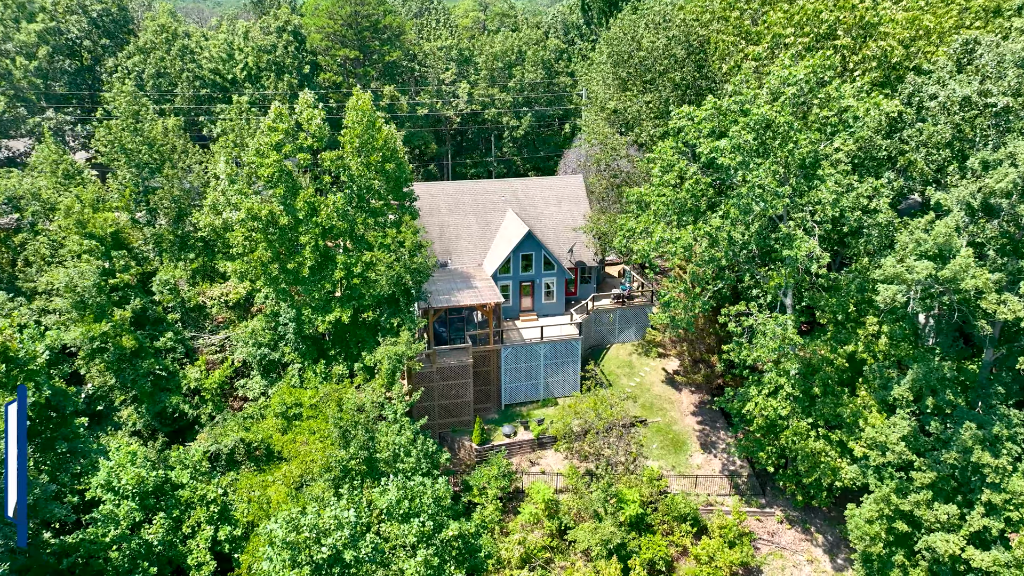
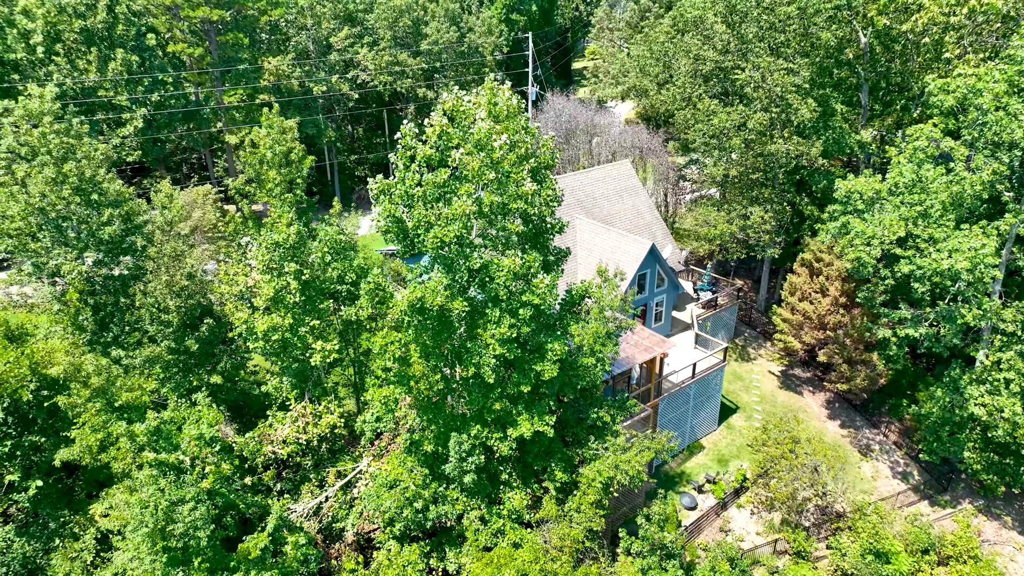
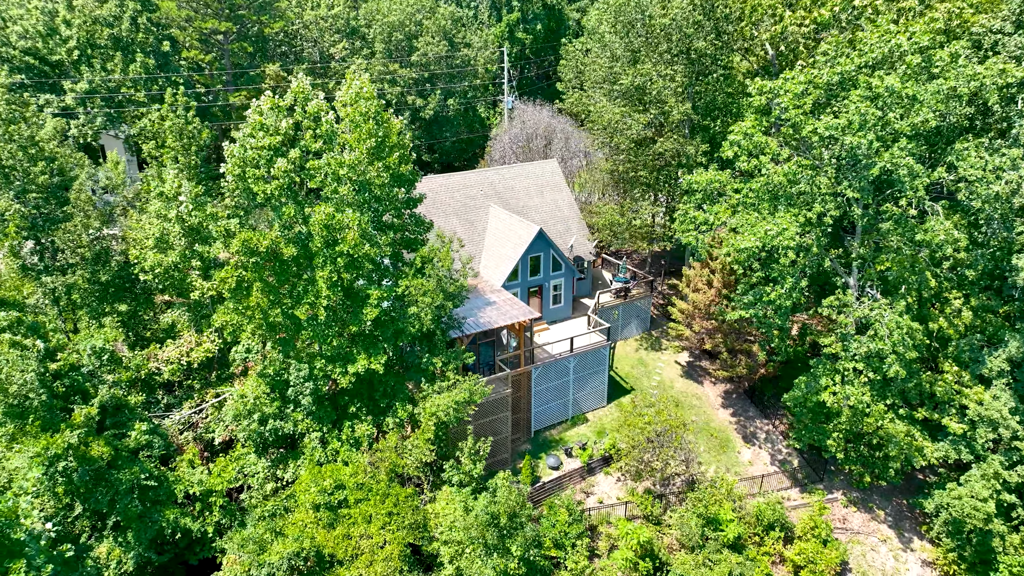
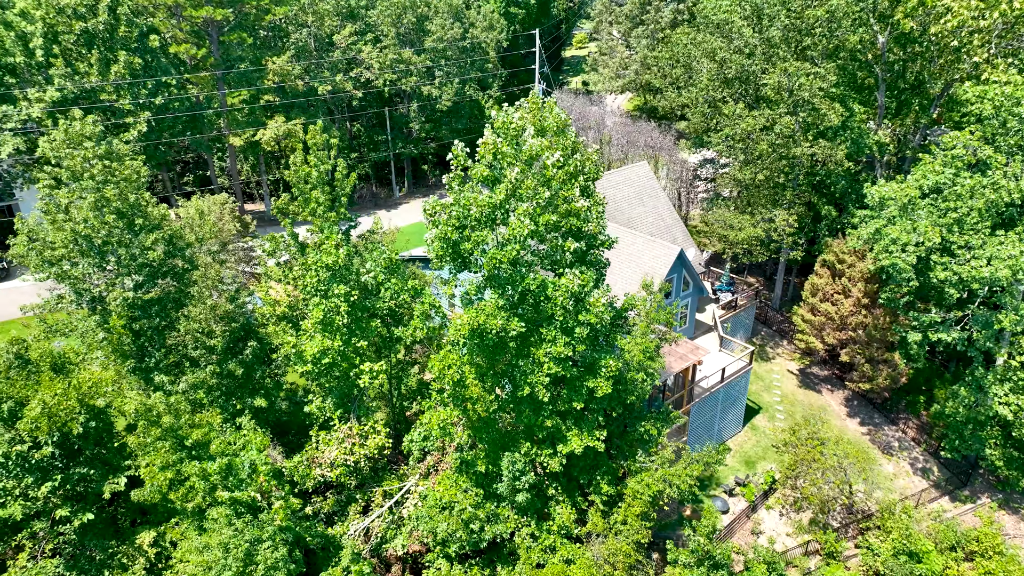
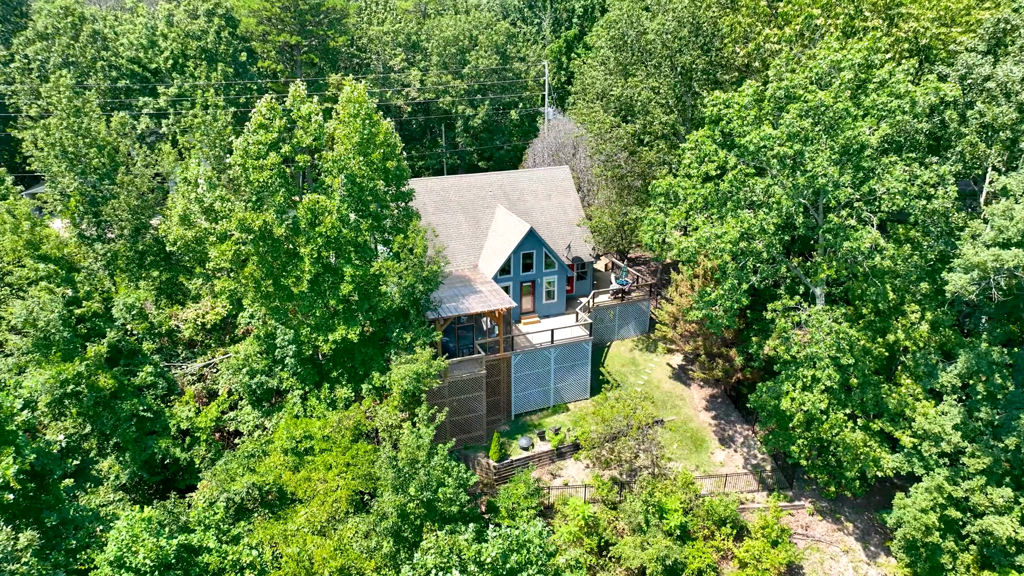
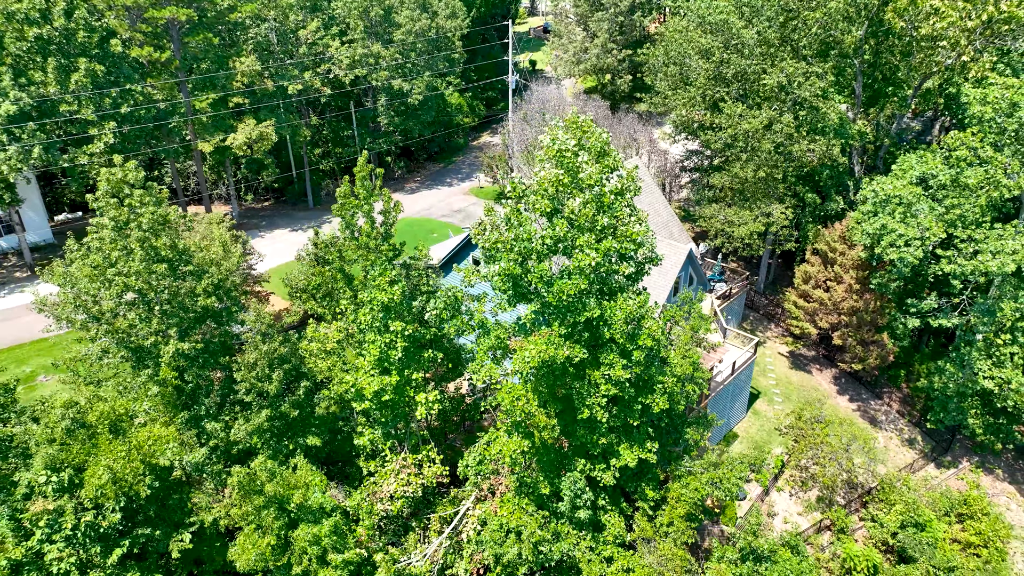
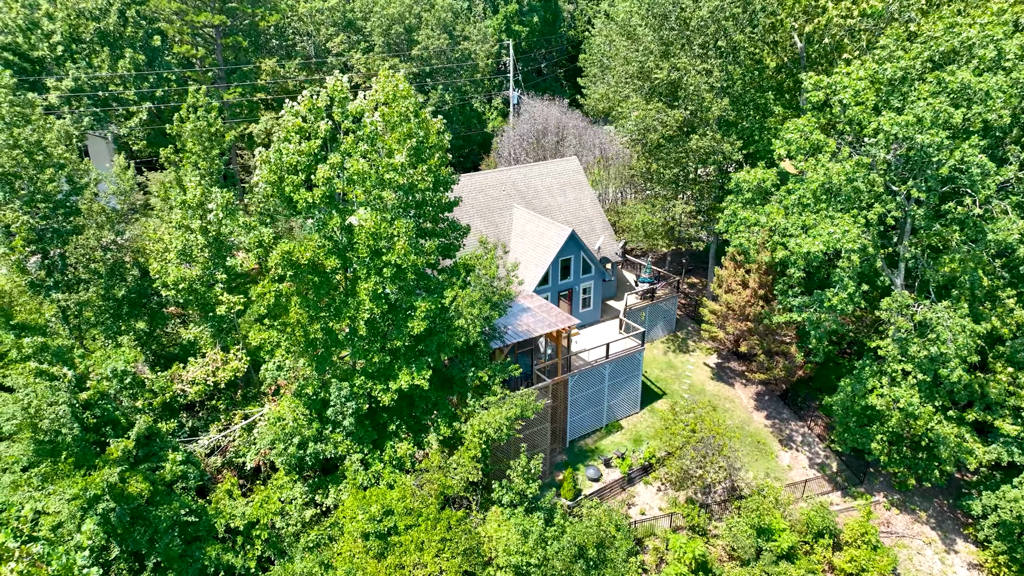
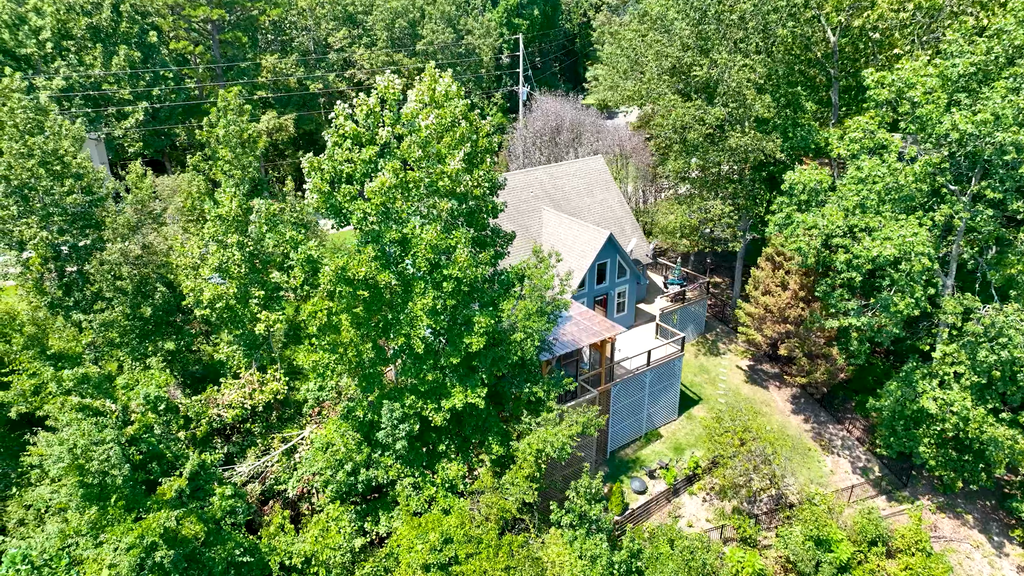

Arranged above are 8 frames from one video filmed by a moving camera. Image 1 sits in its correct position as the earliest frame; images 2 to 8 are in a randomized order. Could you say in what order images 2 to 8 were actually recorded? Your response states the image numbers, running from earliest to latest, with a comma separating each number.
5, 3, 7, 8, 2, 4, 6
